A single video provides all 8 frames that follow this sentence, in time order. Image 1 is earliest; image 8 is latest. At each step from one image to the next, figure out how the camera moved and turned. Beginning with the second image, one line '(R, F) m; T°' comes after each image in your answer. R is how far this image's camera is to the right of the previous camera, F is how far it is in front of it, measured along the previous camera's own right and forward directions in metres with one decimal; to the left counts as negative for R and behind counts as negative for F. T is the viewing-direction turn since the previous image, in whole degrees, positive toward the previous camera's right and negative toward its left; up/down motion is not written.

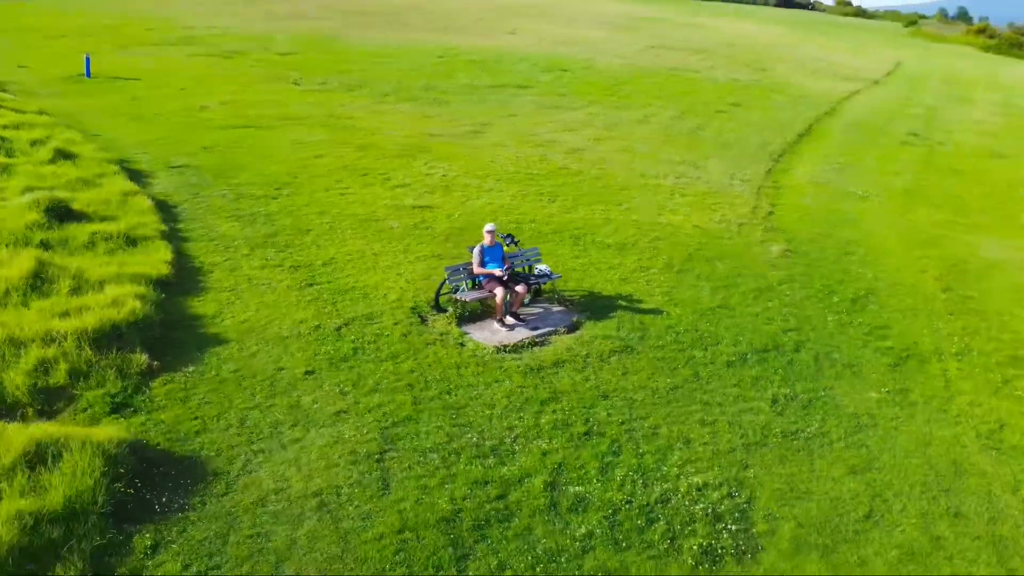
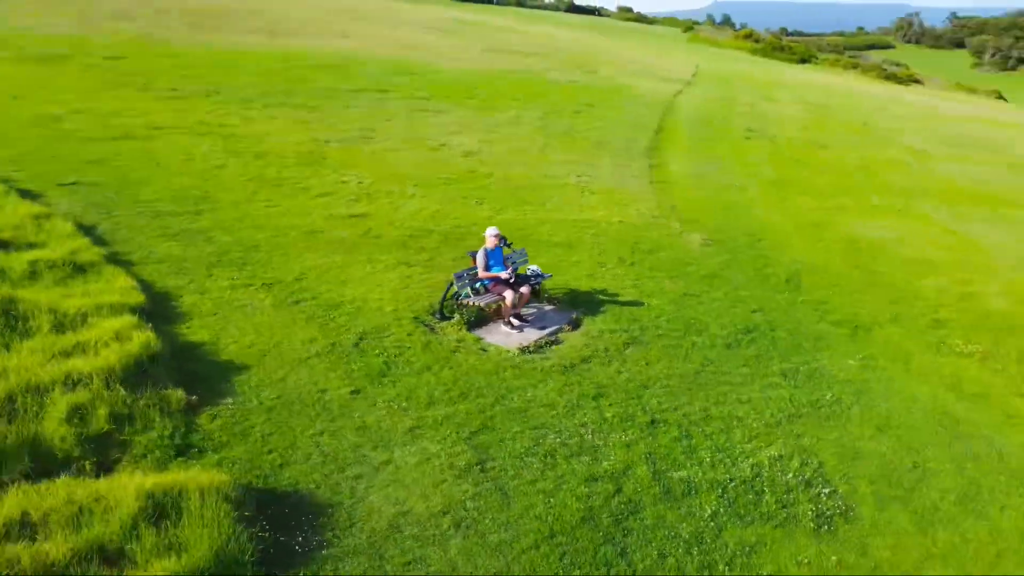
(-3.6, +0.4) m; +14°
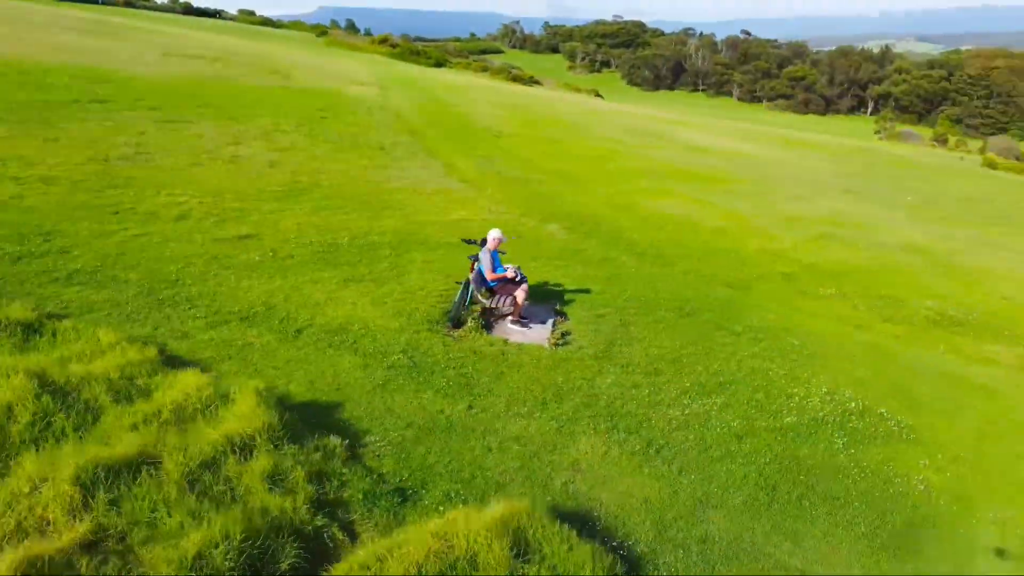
(-6.3, +1.2) m; +25°
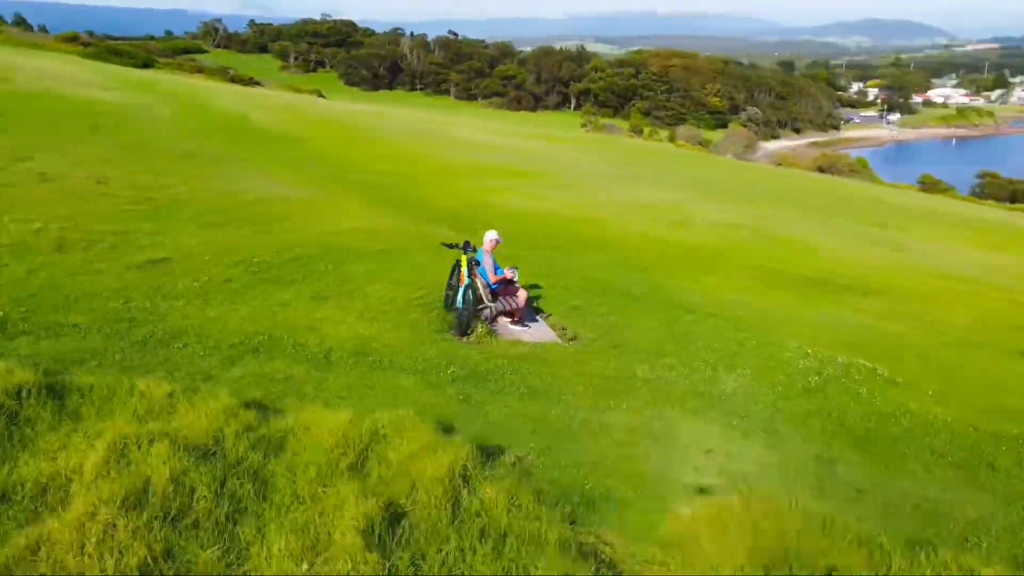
(-4.8, +0.9) m; +19°
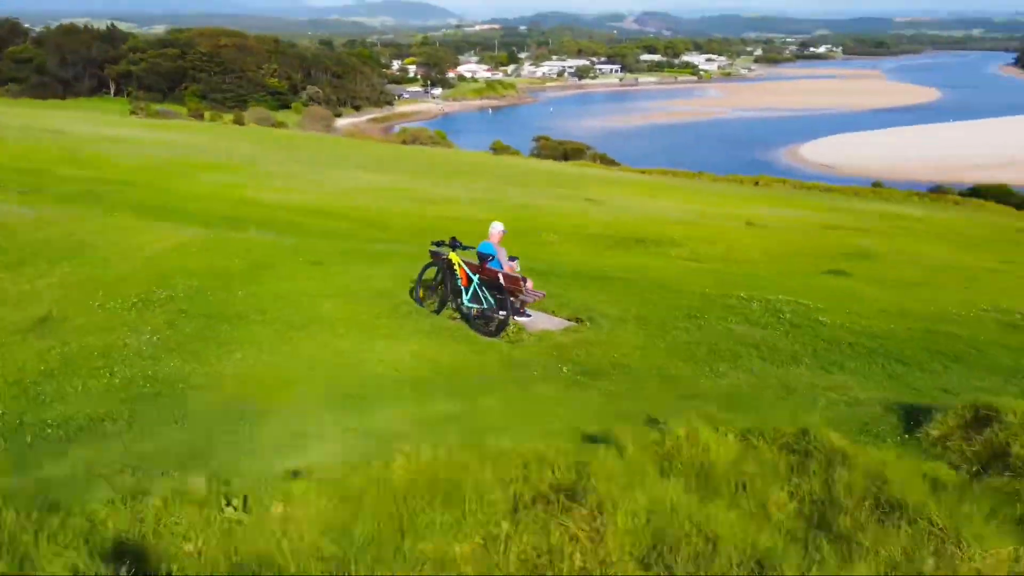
(-7.0, +2.5) m; +30°
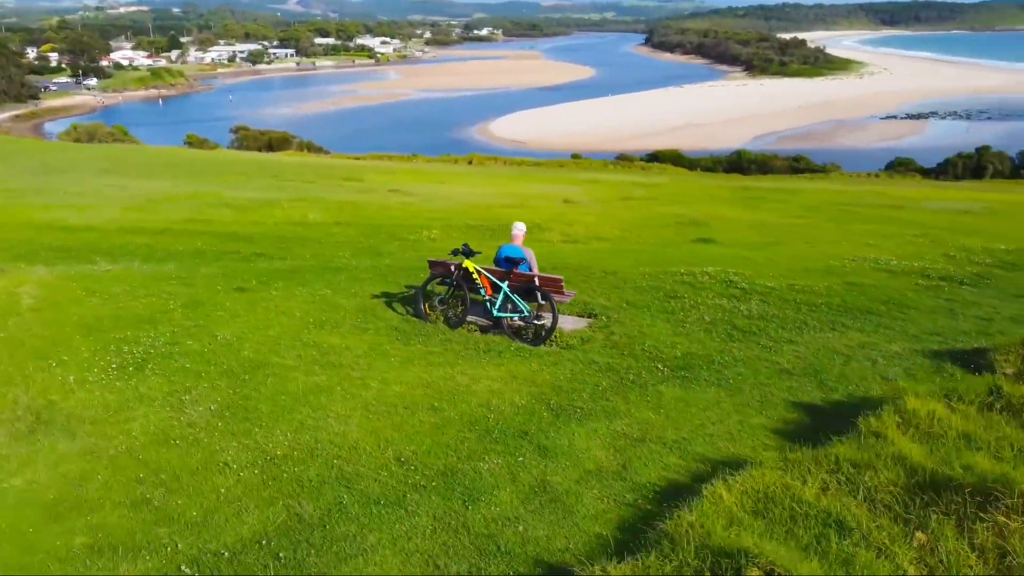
(-5.1, +1.8) m; +21°
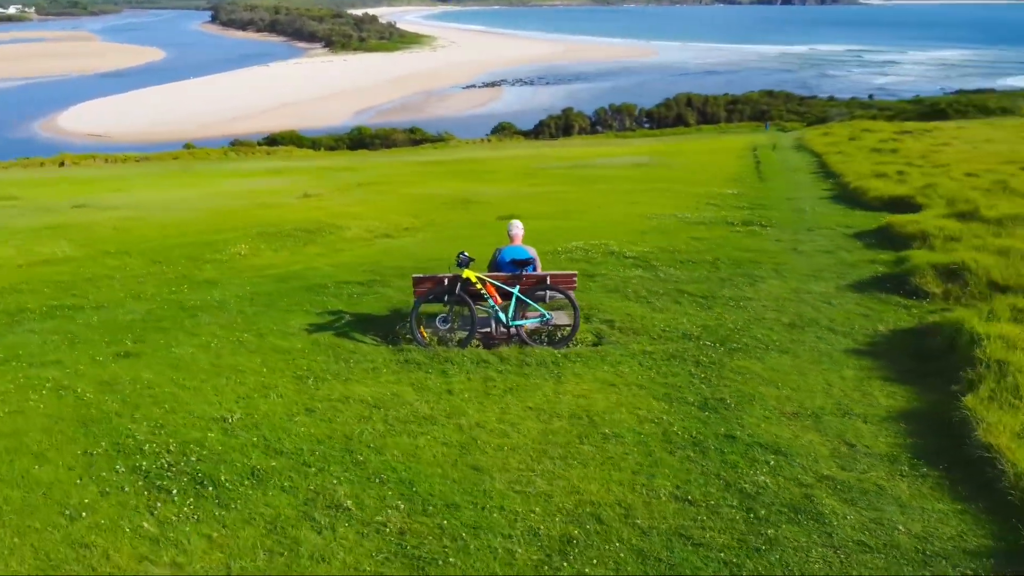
(-5.4, +2.4) m; +27°
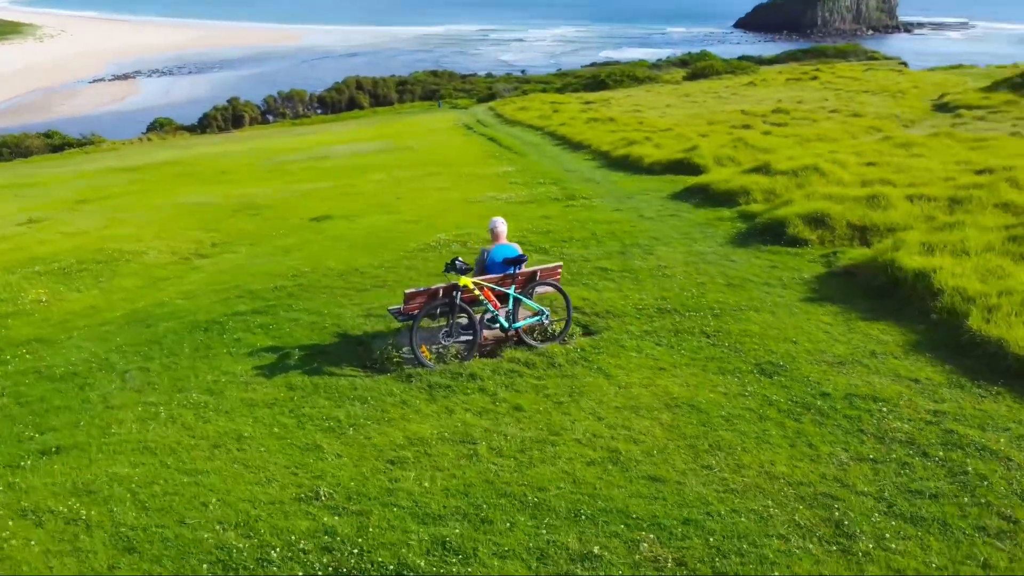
(-4.2, +1.5) m; +23°
